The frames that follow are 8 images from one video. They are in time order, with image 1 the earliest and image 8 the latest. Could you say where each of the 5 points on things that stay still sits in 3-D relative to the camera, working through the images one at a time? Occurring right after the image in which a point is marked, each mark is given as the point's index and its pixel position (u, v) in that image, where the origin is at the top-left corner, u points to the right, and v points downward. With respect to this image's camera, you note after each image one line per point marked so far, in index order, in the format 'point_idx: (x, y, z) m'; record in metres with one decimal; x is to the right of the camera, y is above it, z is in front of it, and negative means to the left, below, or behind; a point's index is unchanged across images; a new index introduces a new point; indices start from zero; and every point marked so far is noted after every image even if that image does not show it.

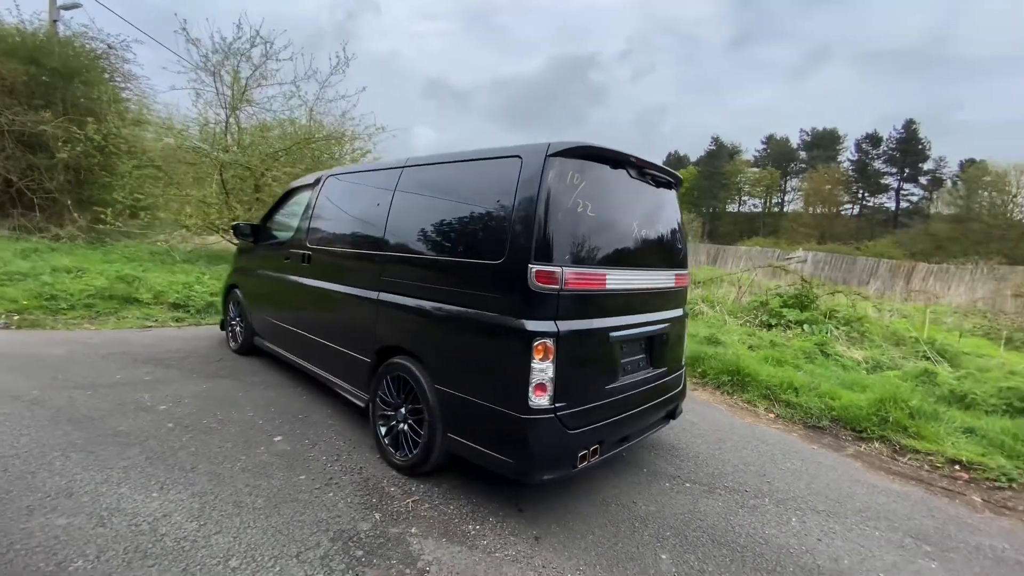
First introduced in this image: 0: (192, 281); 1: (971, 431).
0: (-7.0, +0.2, +10.4) m
1: (+5.2, -1.6, +5.3) m
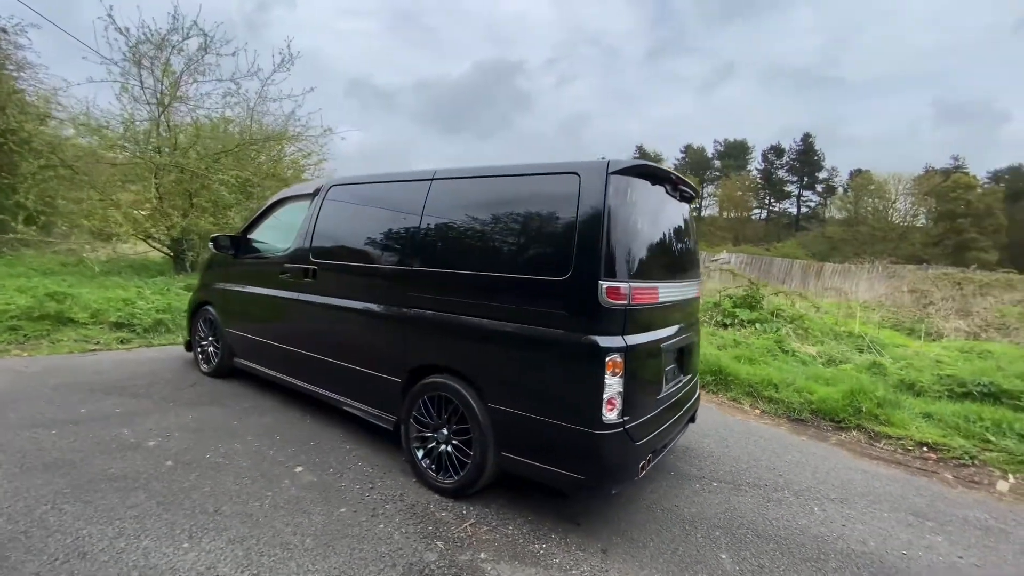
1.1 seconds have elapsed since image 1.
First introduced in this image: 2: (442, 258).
0: (-7.5, -0.1, +9.4) m
1: (+5.3, -1.6, +6.0) m
2: (-0.5, +0.2, +4.1) m
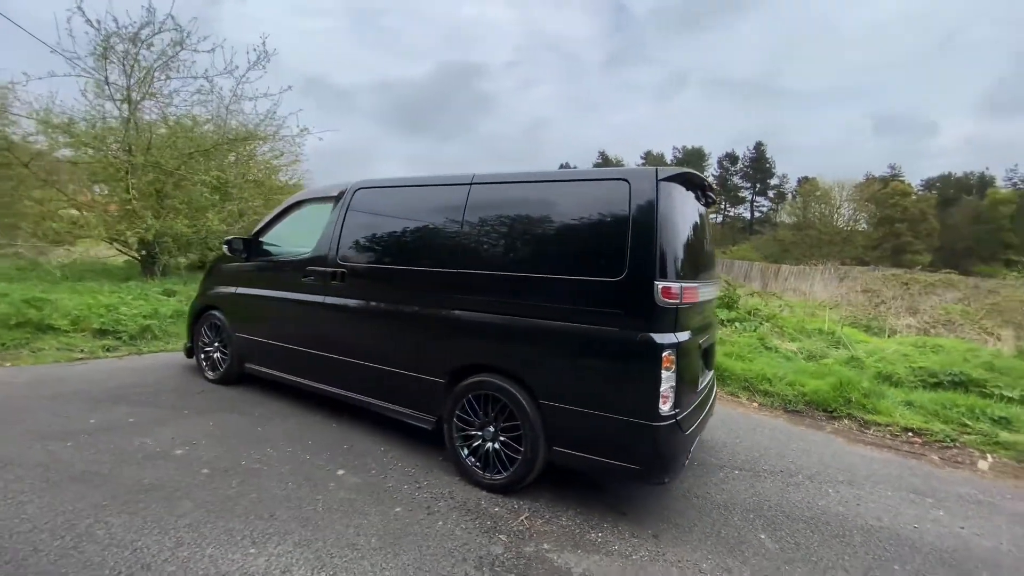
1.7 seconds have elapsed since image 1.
0: (-7.5, -0.2, +8.9) m
1: (+5.5, -1.6, +6.6) m
2: (-0.1, +0.2, +4.2) m
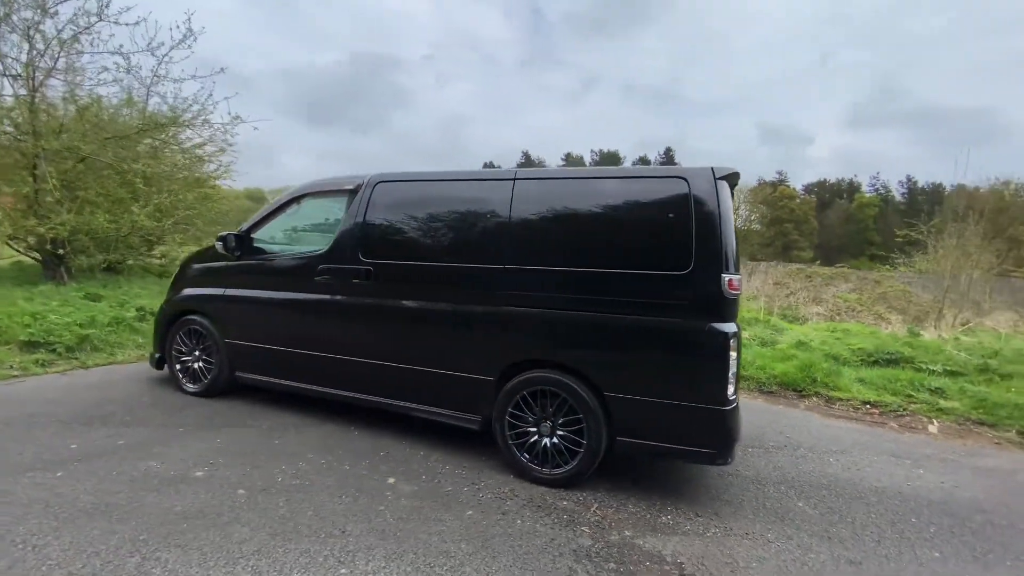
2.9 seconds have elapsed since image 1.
0: (-7.7, -0.3, +7.6) m
1: (+5.5, -1.5, +7.5) m
2: (+0.3, +0.3, +4.3) m
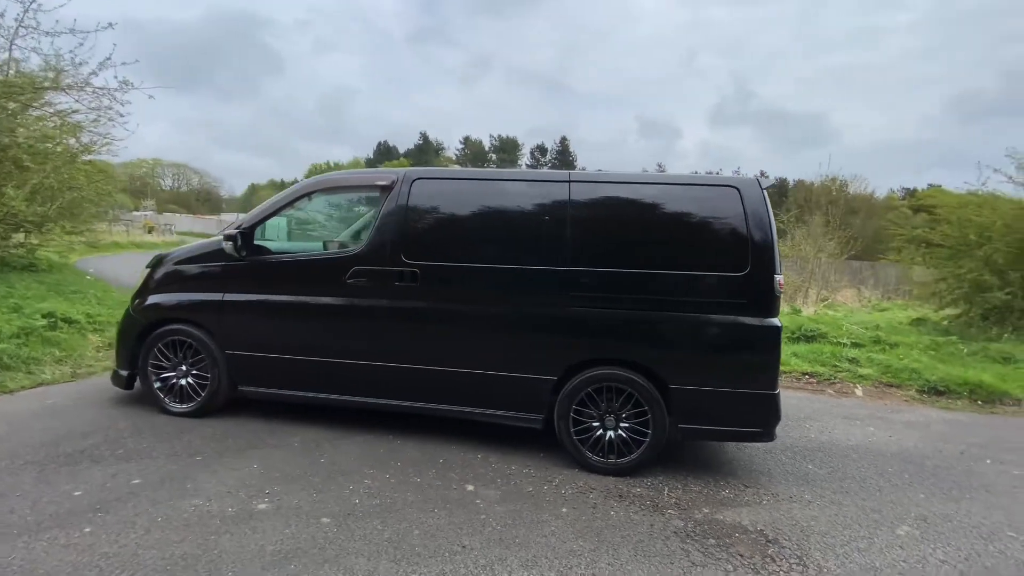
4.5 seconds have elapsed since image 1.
0: (-7.7, -0.4, +5.9) m
1: (+5.2, -1.2, +8.8) m
2: (+0.9, +0.3, +4.4) m
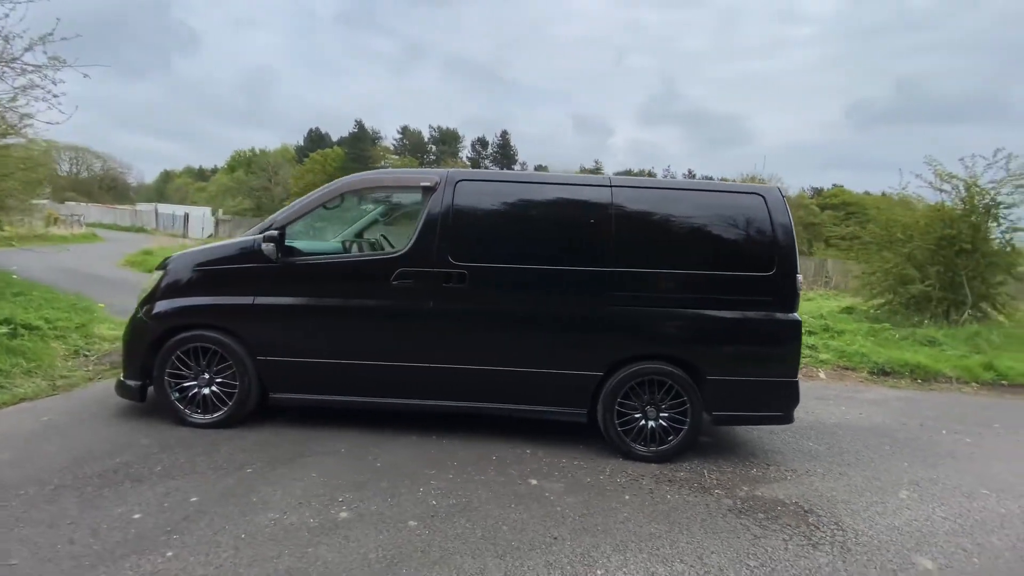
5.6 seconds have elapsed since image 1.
0: (-7.4, -0.5, +5.0) m
1: (+5.1, -1.1, +9.7) m
2: (+1.3, +0.3, +4.7) m
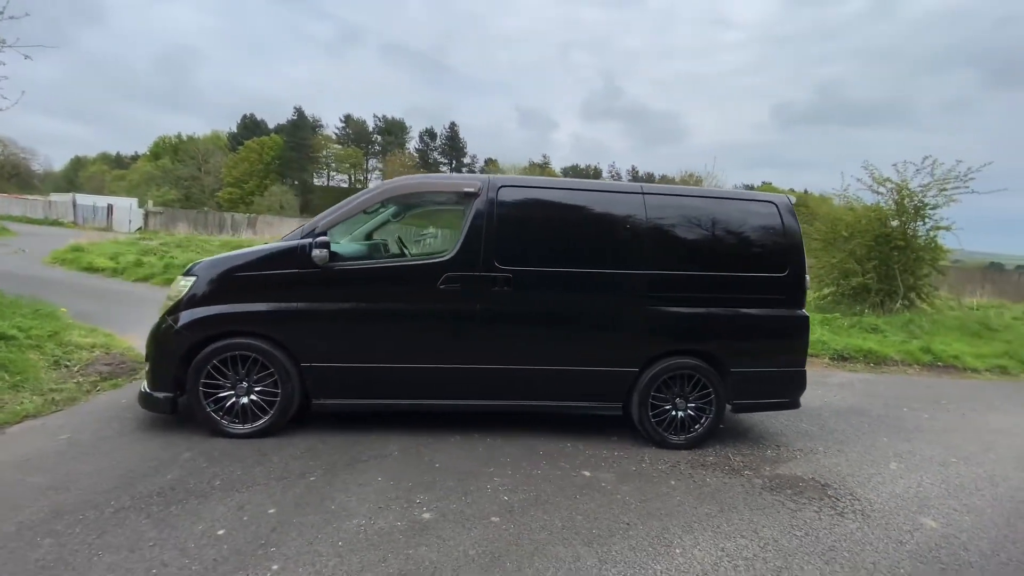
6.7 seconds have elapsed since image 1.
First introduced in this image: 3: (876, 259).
0: (-6.9, -0.6, +4.4) m
1: (+4.9, -1.0, +10.5) m
2: (+1.7, +0.3, +5.1) m
3: (+10.4, +0.8, +13.5) m
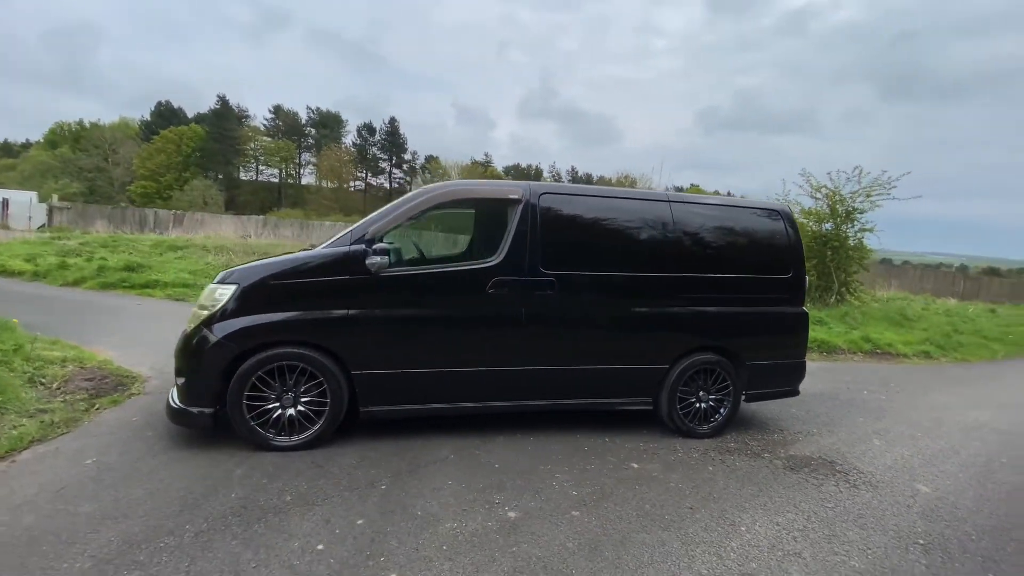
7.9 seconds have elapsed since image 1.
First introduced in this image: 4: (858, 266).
0: (-6.4, -0.7, +3.7) m
1: (+4.5, -1.0, +11.2) m
2: (+2.1, +0.3, +5.5) m
3: (+9.5, +0.9, +15.0) m
4: (+11.0, +0.7, +15.1) m
